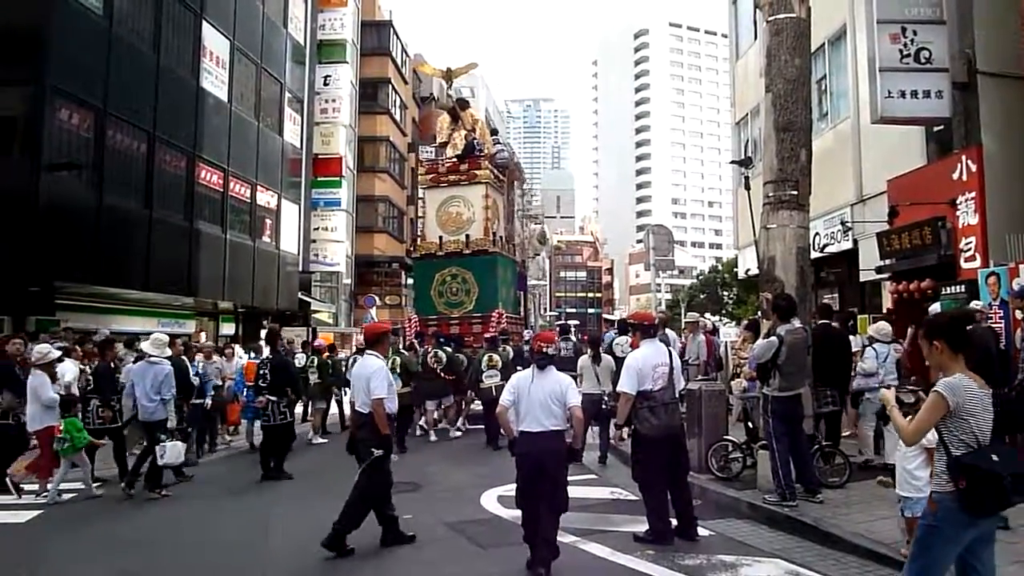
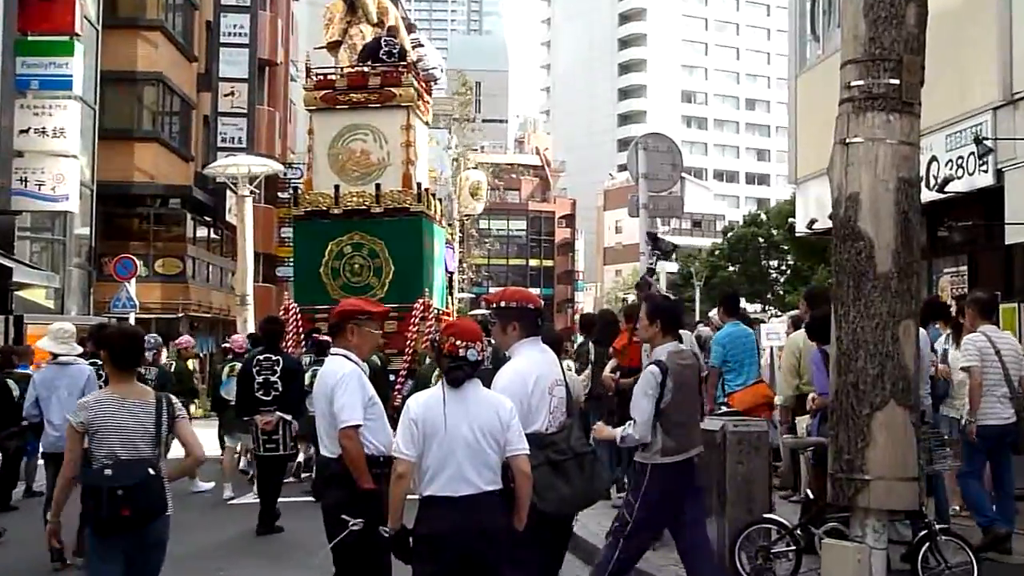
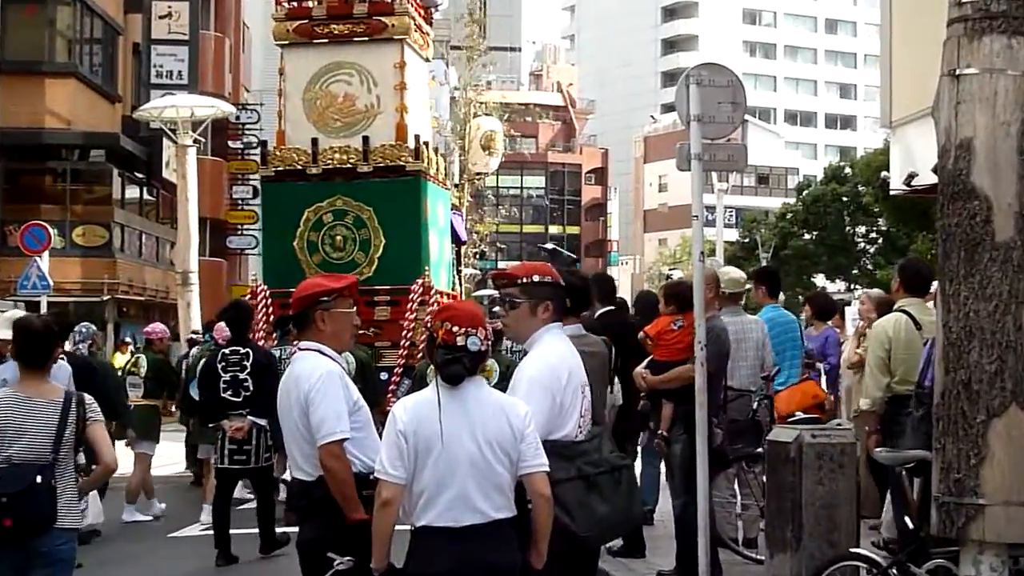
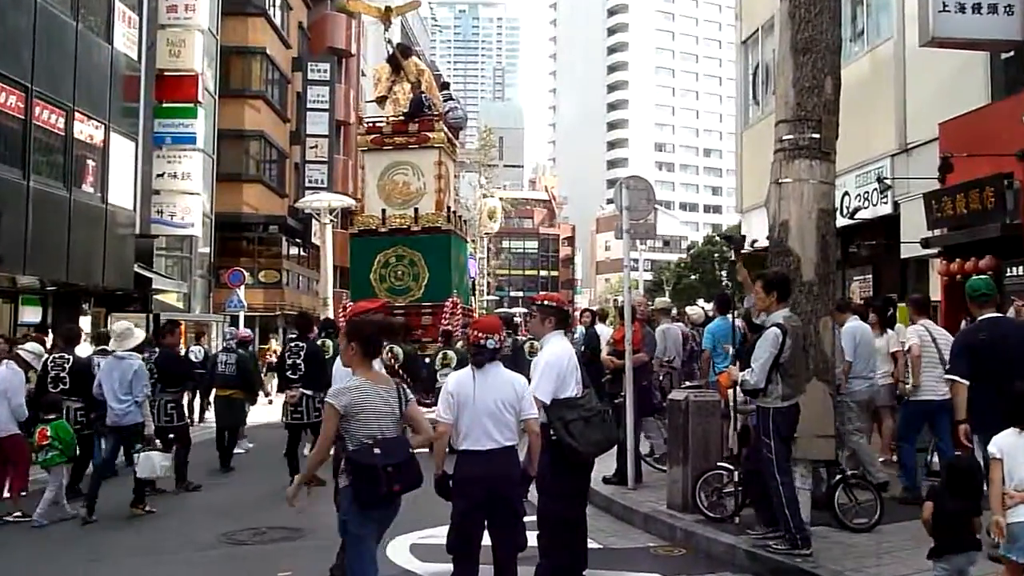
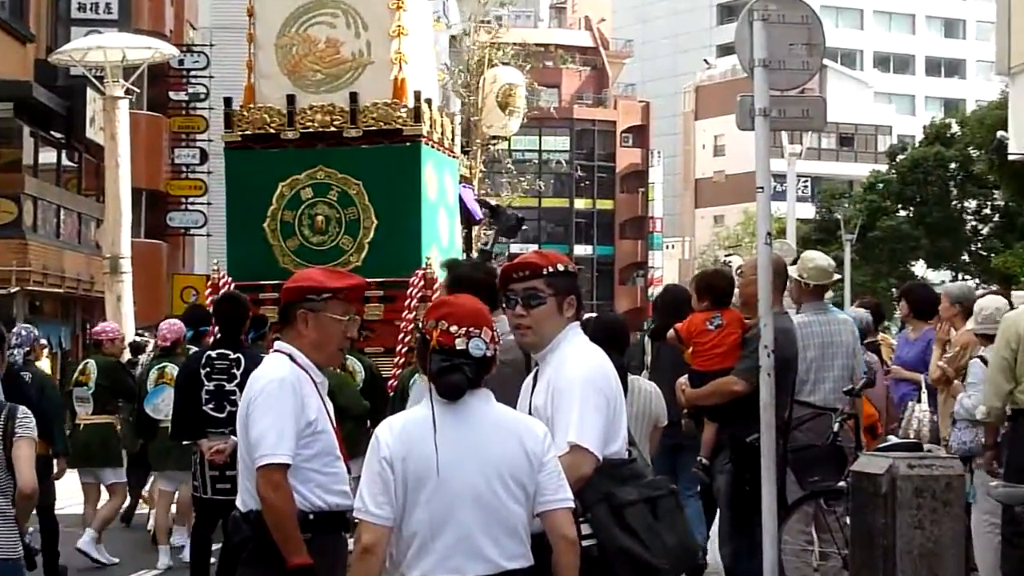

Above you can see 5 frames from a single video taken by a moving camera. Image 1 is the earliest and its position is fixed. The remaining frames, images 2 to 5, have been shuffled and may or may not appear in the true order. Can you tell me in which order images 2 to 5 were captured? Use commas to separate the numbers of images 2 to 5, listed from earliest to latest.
4, 2, 3, 5
